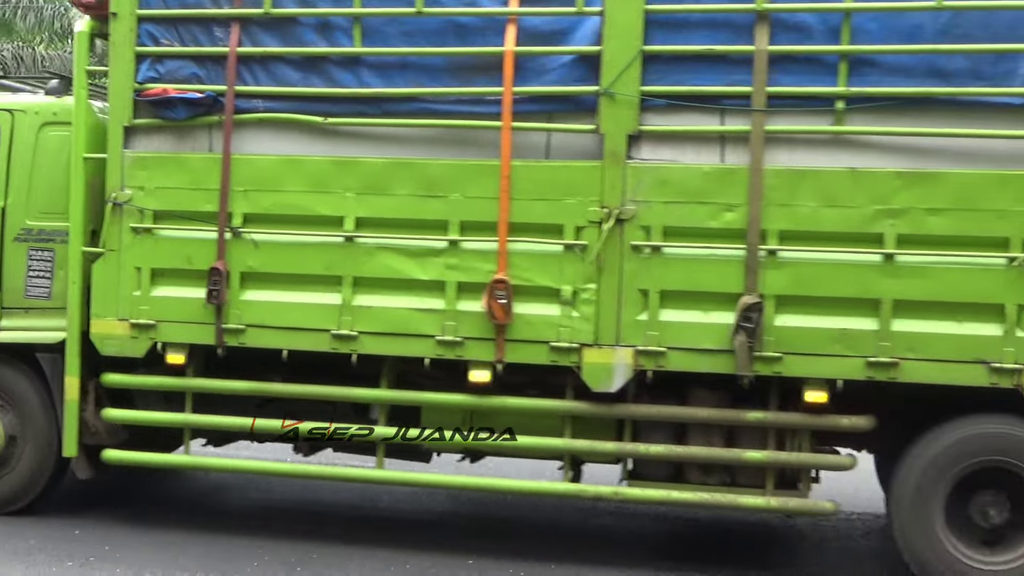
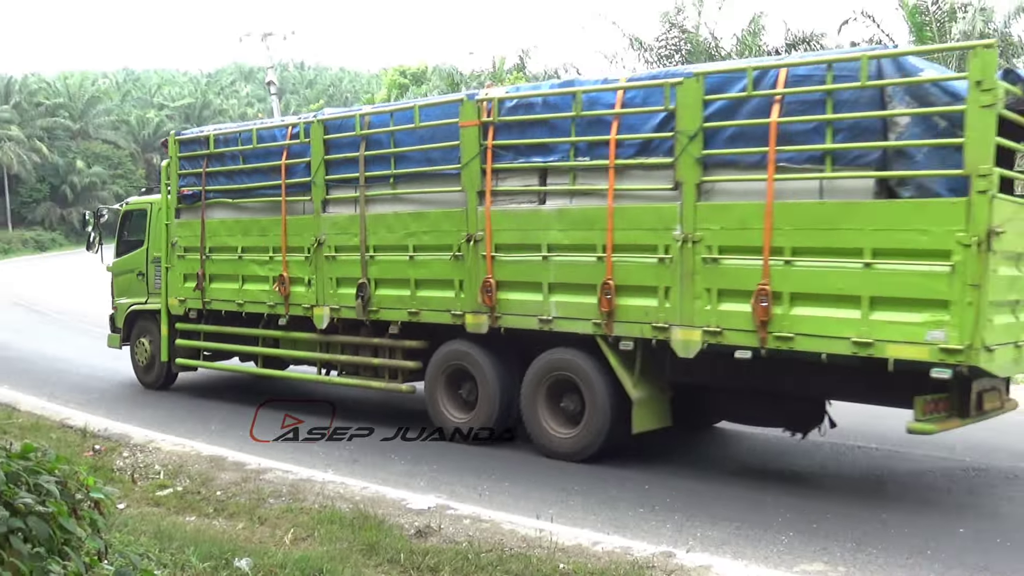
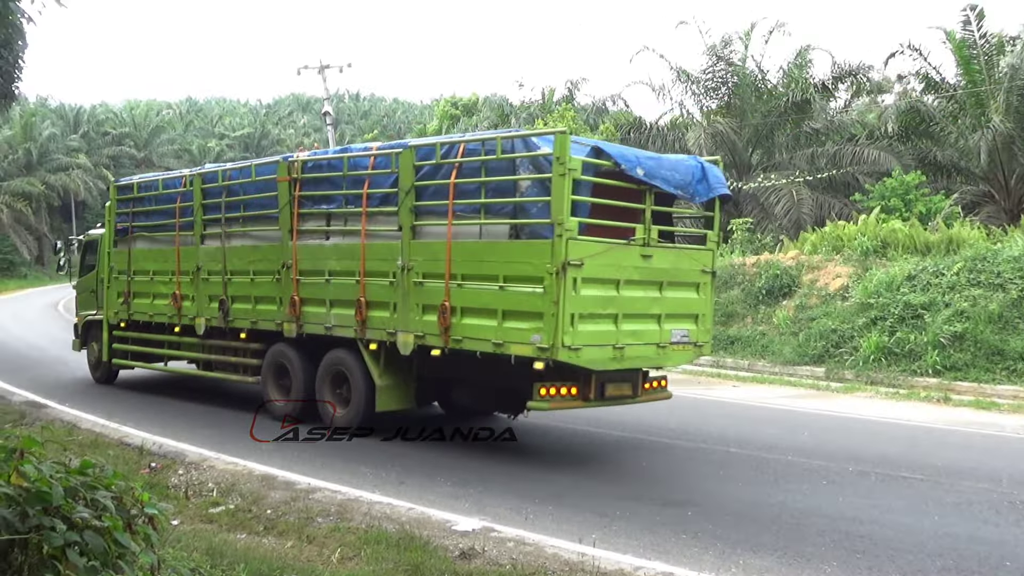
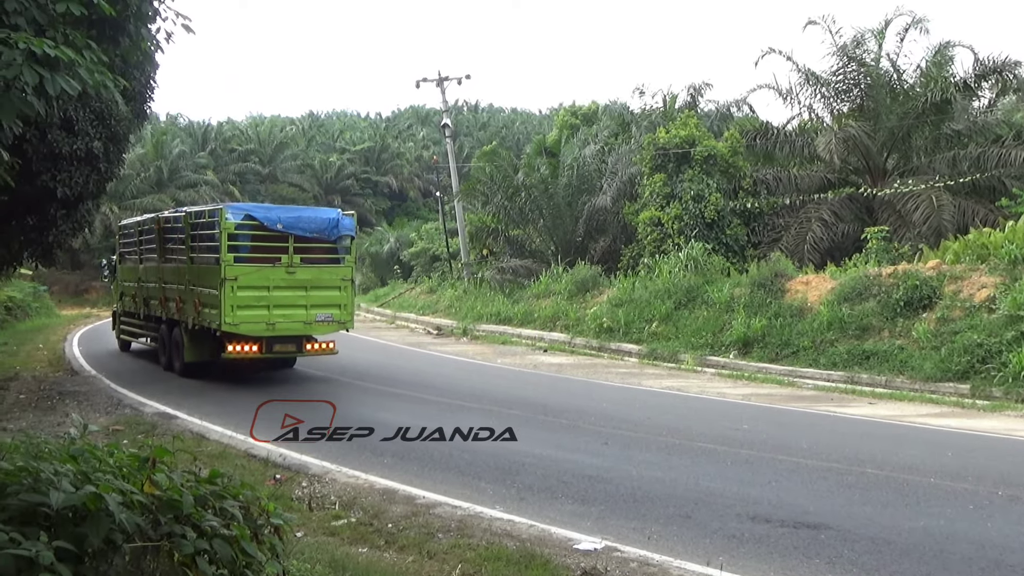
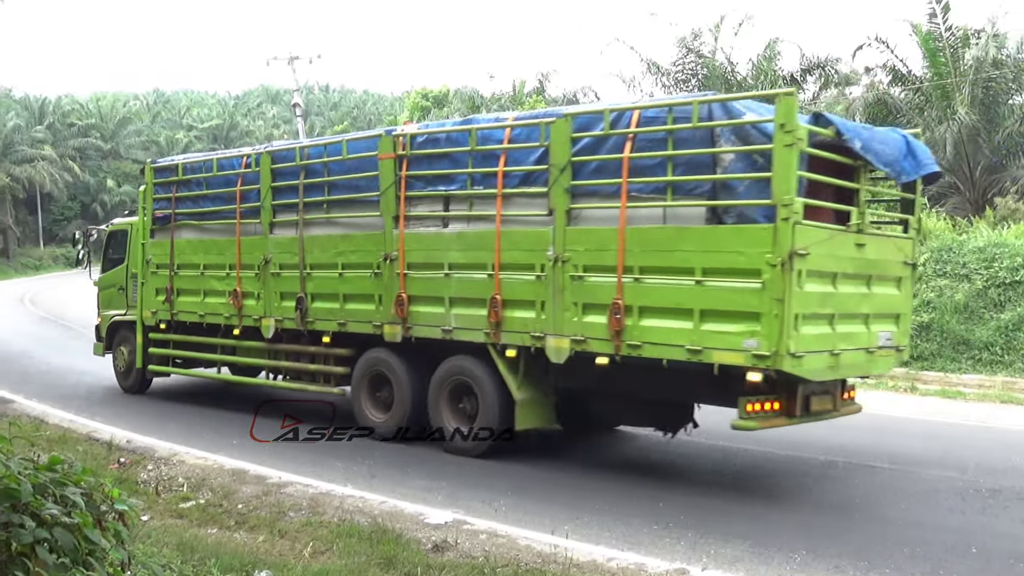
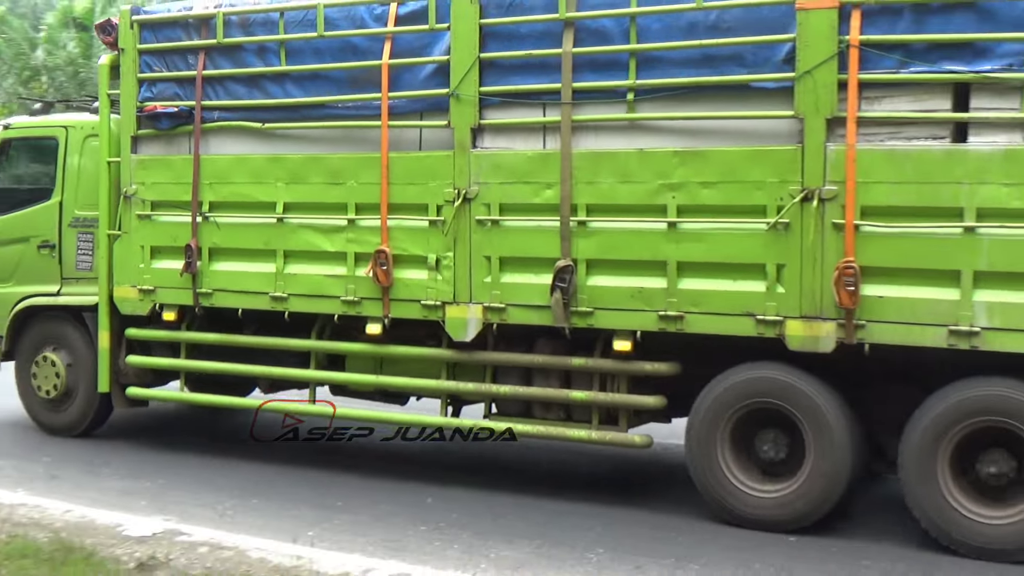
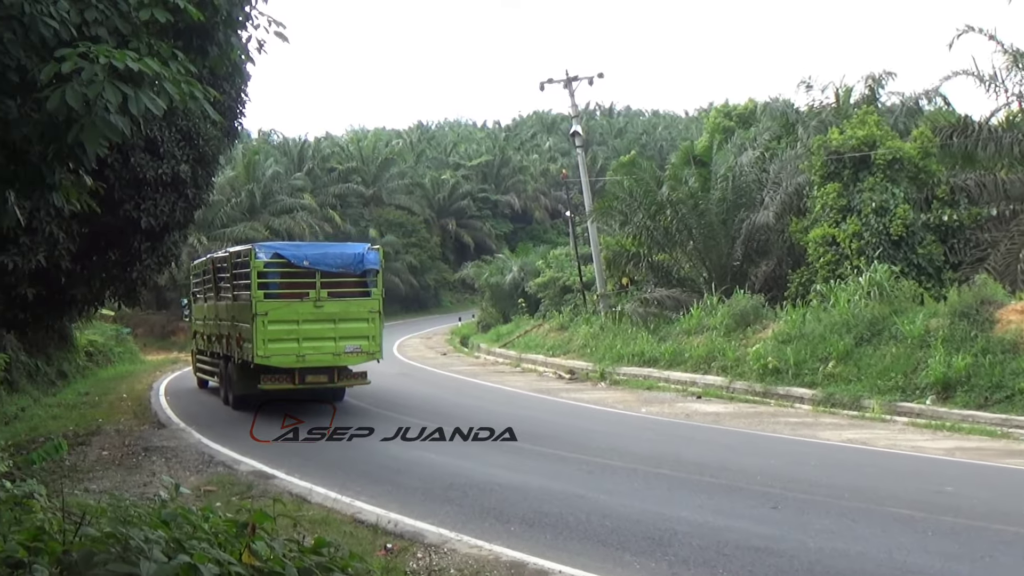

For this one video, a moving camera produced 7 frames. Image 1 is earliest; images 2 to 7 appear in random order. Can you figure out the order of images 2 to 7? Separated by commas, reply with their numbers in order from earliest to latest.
6, 2, 5, 3, 4, 7
